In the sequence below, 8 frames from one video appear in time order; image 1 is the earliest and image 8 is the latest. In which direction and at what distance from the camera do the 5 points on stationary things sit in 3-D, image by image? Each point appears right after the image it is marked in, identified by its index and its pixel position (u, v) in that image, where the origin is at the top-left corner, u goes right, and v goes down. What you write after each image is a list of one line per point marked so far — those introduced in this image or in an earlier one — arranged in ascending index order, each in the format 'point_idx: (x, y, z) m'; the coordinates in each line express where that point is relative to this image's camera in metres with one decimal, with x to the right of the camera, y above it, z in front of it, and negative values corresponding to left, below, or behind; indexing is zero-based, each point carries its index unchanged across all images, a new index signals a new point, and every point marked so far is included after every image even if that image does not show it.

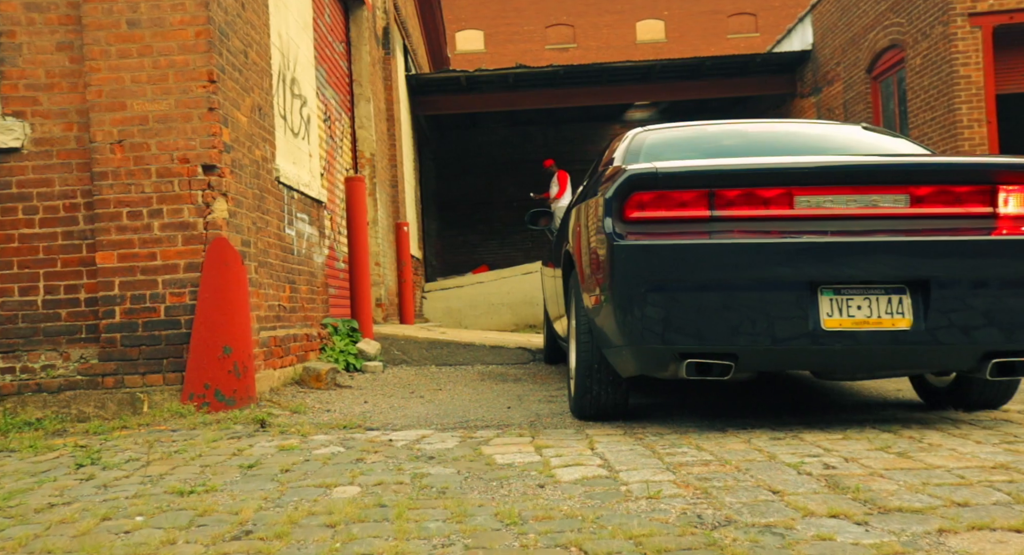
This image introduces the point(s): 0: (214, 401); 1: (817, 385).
0: (-1.7, -0.7, +5.6) m
1: (+1.8, -0.6, +5.7) m
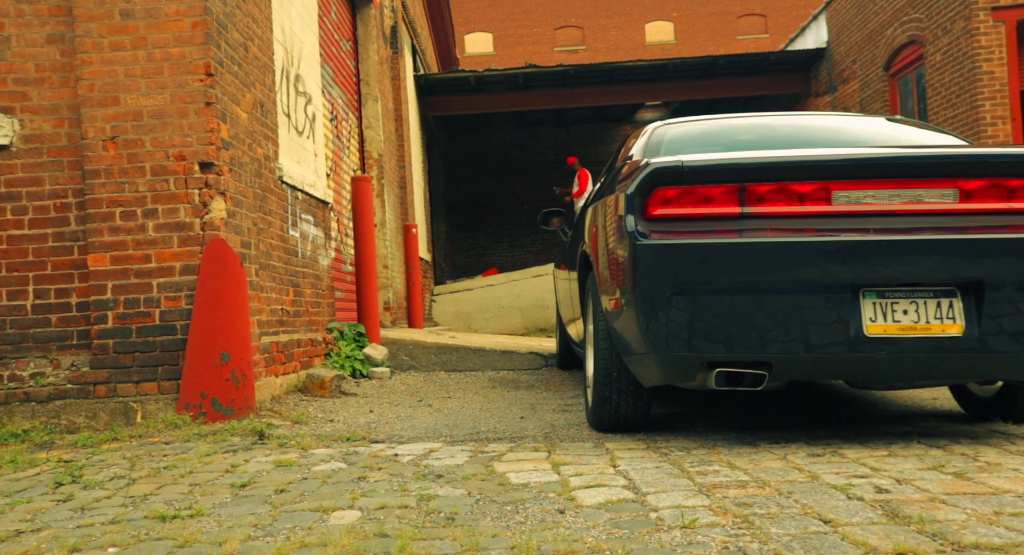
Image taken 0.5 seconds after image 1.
0: (-1.7, -0.7, +5.3) m
1: (+1.9, -0.6, +5.4) m
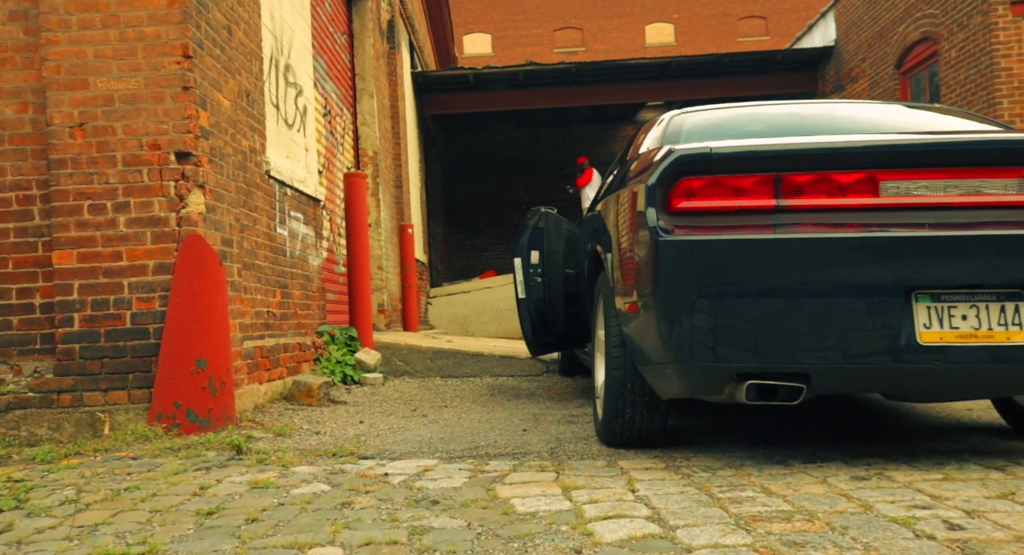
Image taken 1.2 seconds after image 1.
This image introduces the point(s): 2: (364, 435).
0: (-1.7, -0.7, +4.9) m
1: (+1.9, -0.7, +4.9) m
2: (-0.8, -0.8, +5.0) m
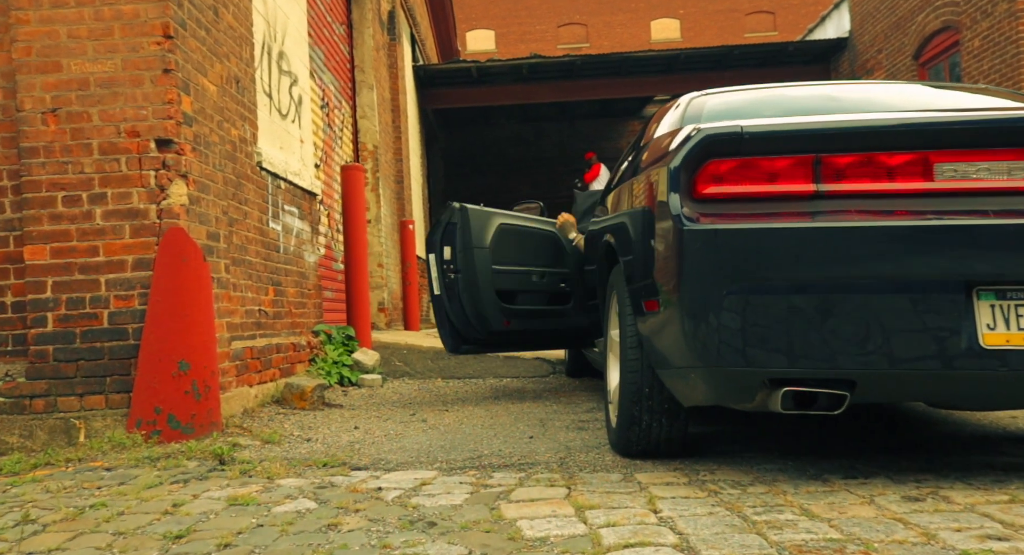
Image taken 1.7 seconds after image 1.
0: (-1.6, -0.7, +4.6) m
1: (+1.9, -0.6, +4.6) m
2: (-0.7, -0.8, +4.7) m
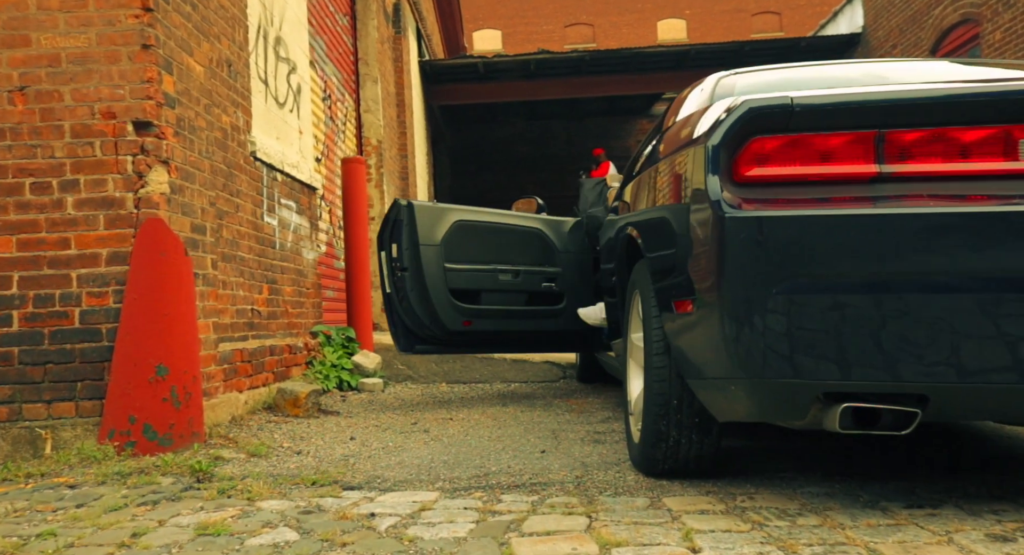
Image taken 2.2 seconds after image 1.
0: (-1.6, -0.7, +4.1) m
1: (+2.0, -0.6, +4.2) m
2: (-0.7, -0.8, +4.2) m
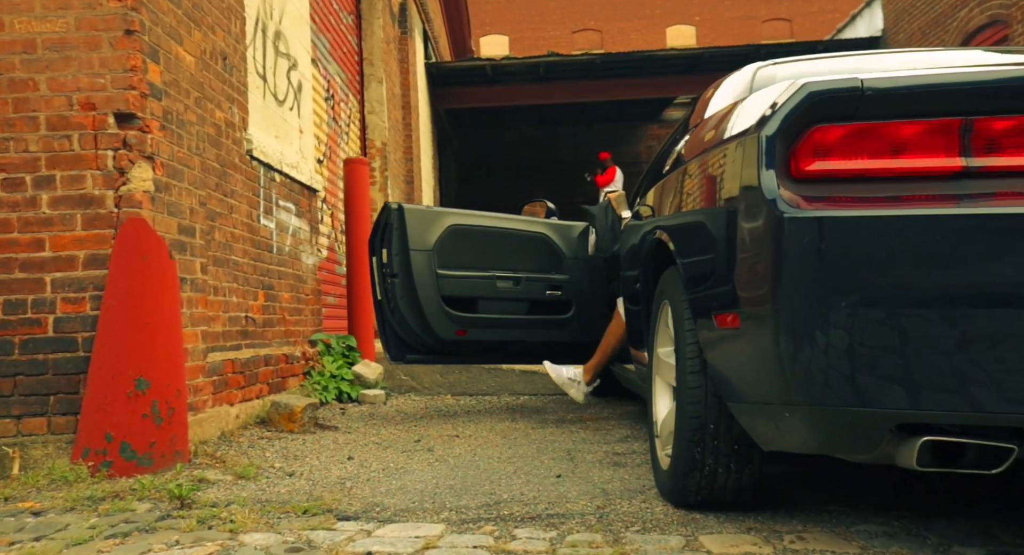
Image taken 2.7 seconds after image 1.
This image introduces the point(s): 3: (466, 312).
0: (-1.5, -0.7, +3.8) m
1: (+2.0, -0.7, +3.8) m
2: (-0.6, -0.8, +3.9) m
3: (-0.3, -0.2, +5.4) m
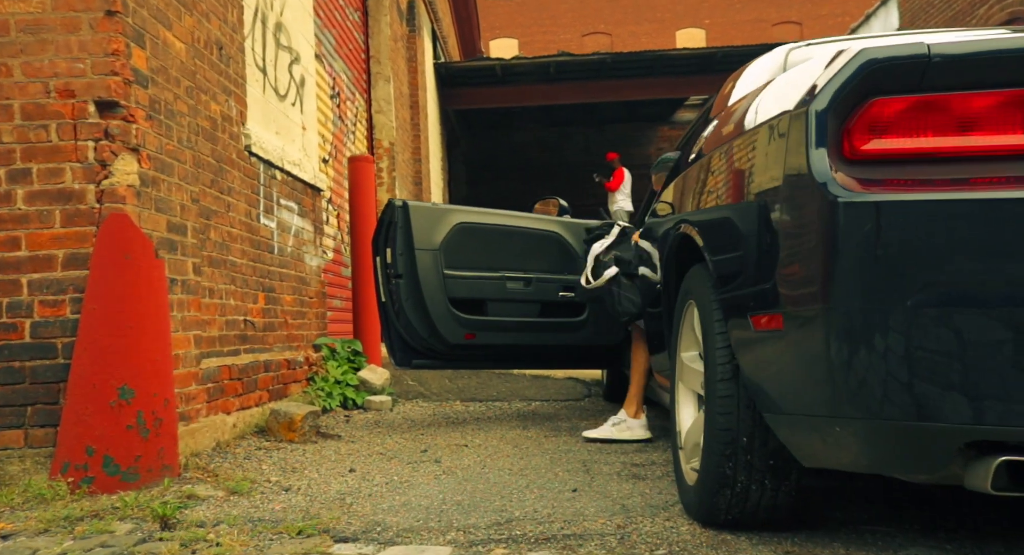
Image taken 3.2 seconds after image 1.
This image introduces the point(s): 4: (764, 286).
0: (-1.5, -0.7, +3.5) m
1: (+2.1, -0.7, +3.5) m
2: (-0.6, -0.8, +3.6) m
3: (-0.2, -0.2, +5.1) m
4: (+0.6, 0.0, +2.4) m
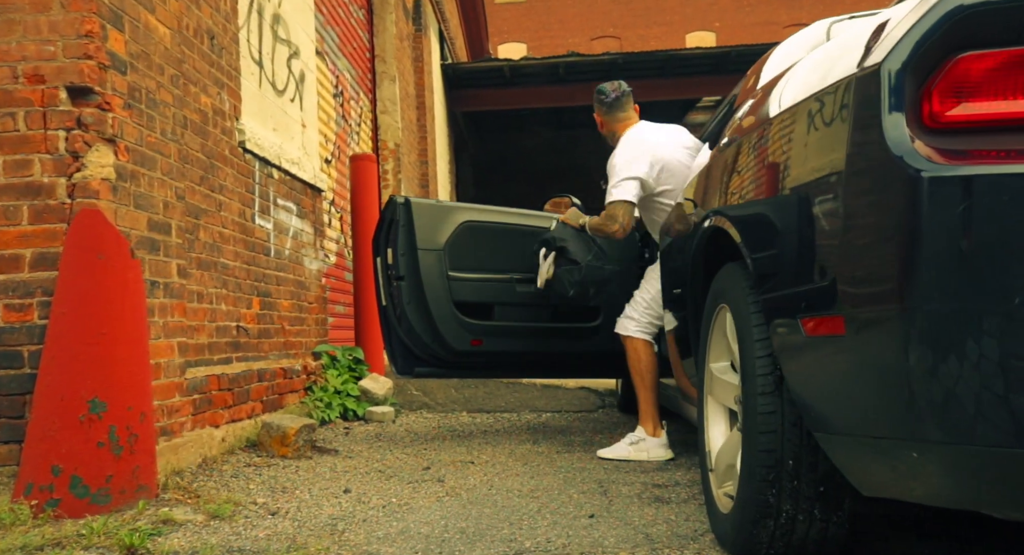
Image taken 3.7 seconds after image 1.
0: (-1.5, -0.7, +3.2) m
1: (+2.1, -0.7, +3.1) m
2: (-0.6, -0.8, +3.2) m
3: (-0.1, -0.2, +4.7) m
4: (+0.6, 0.0, +2.1) m
